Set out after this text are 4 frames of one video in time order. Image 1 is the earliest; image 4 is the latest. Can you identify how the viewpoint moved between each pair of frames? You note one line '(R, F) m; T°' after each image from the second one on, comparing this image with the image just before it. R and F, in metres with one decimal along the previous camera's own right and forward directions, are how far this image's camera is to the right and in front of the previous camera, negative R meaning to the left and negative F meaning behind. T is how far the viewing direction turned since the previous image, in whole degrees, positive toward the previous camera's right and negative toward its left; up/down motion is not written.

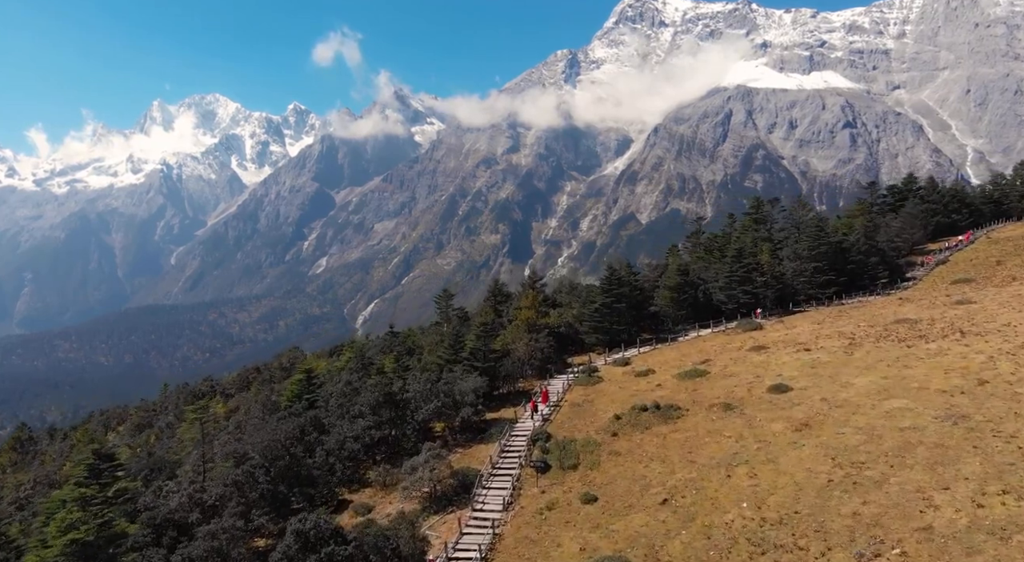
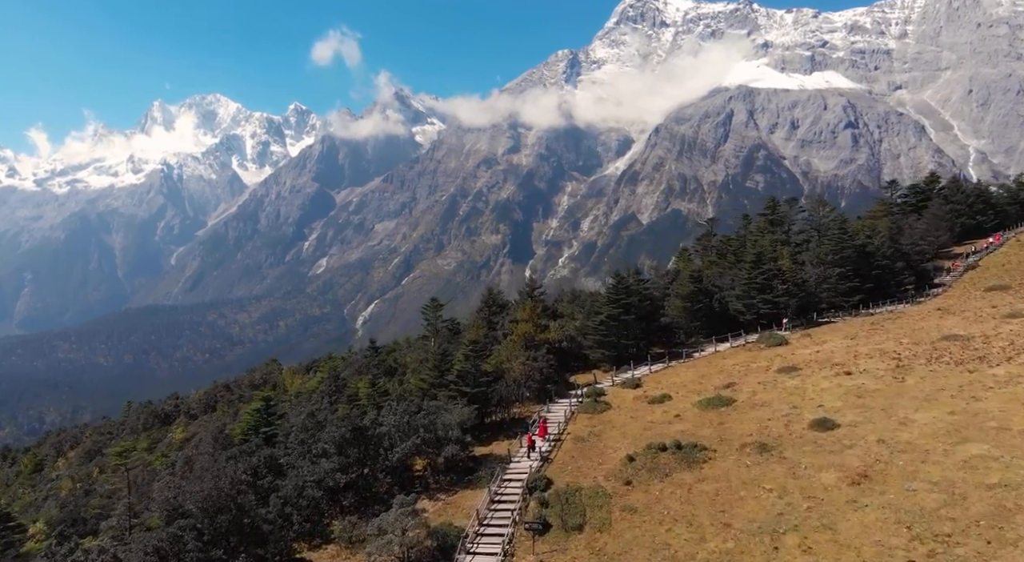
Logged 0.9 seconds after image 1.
(+0.3, +5.7) m; 0°
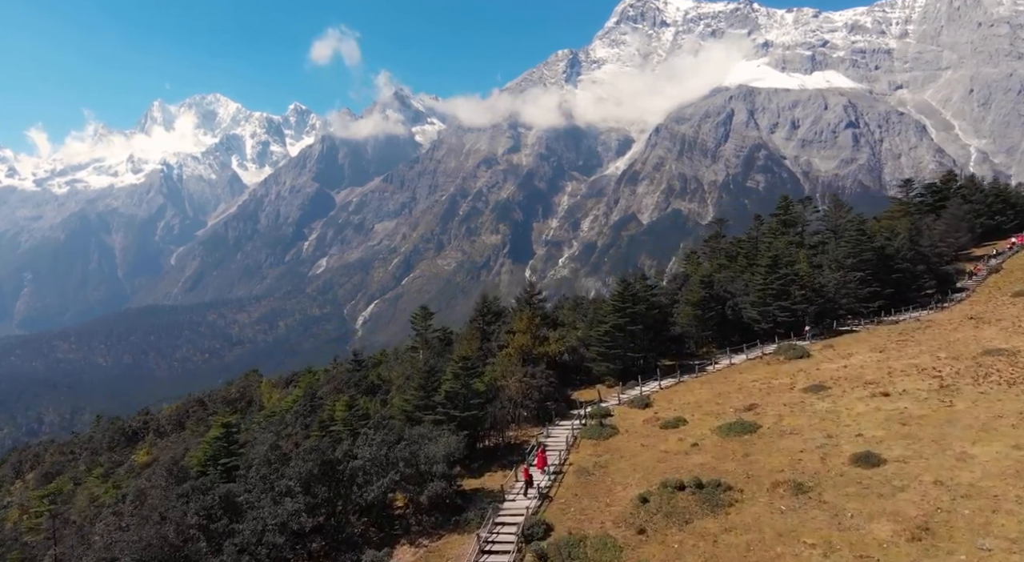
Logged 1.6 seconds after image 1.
(+0.2, +4.1) m; 0°
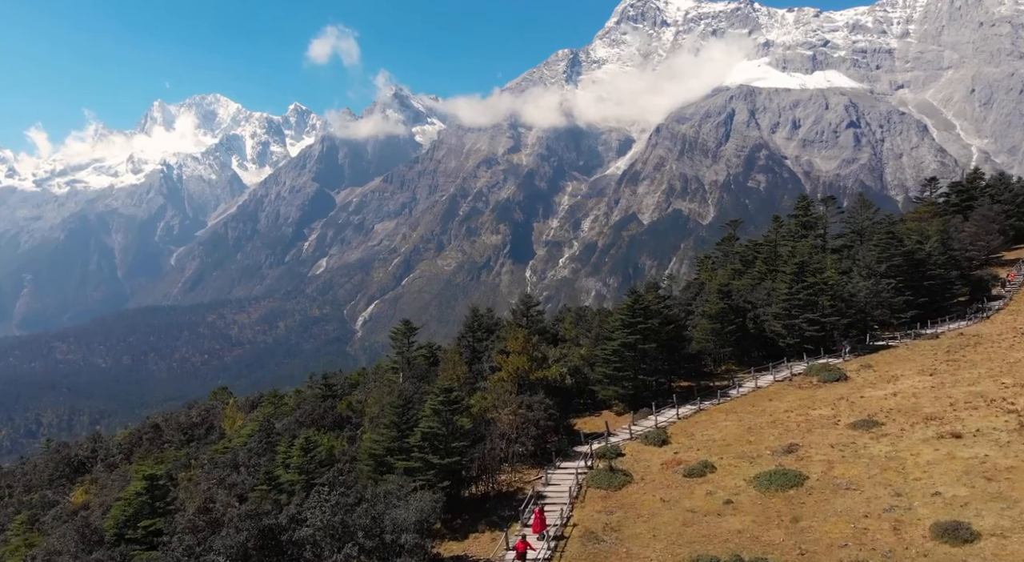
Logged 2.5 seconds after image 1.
(+0.3, +5.6) m; 0°
